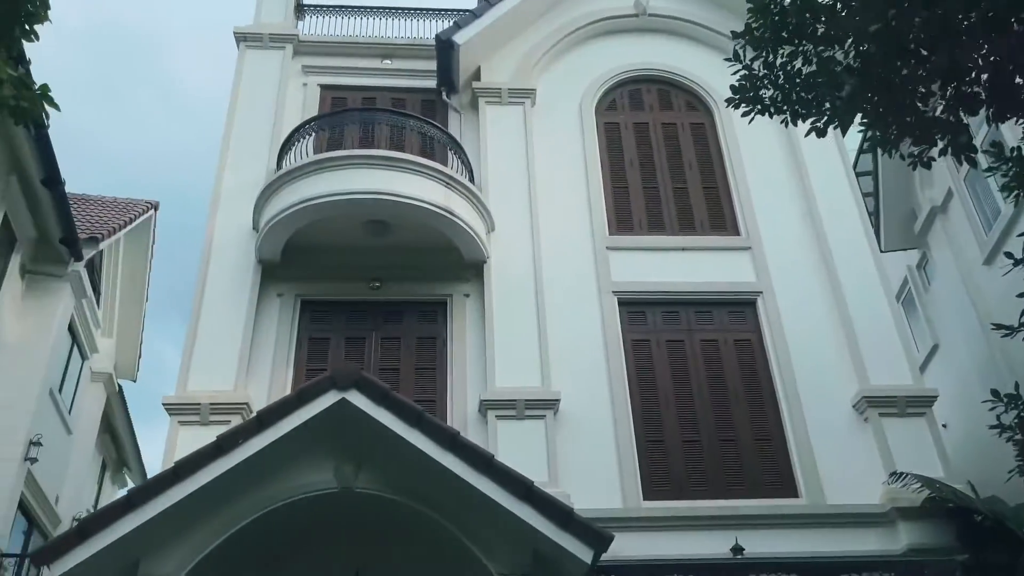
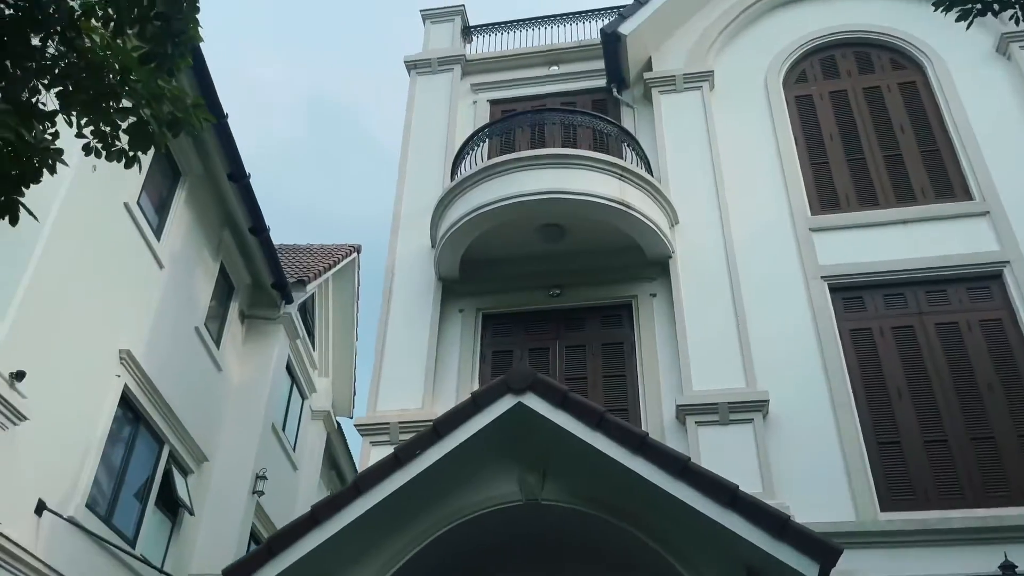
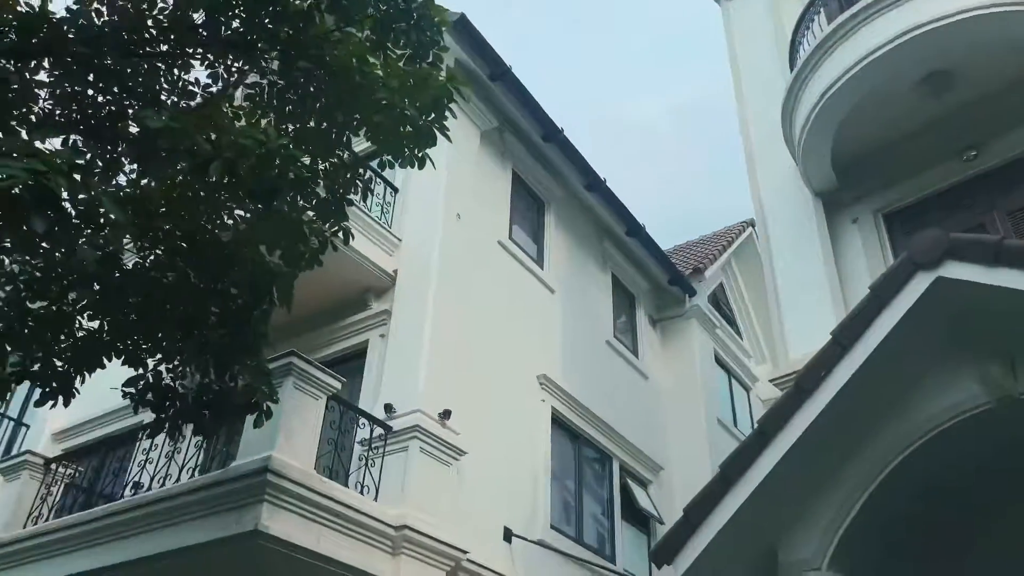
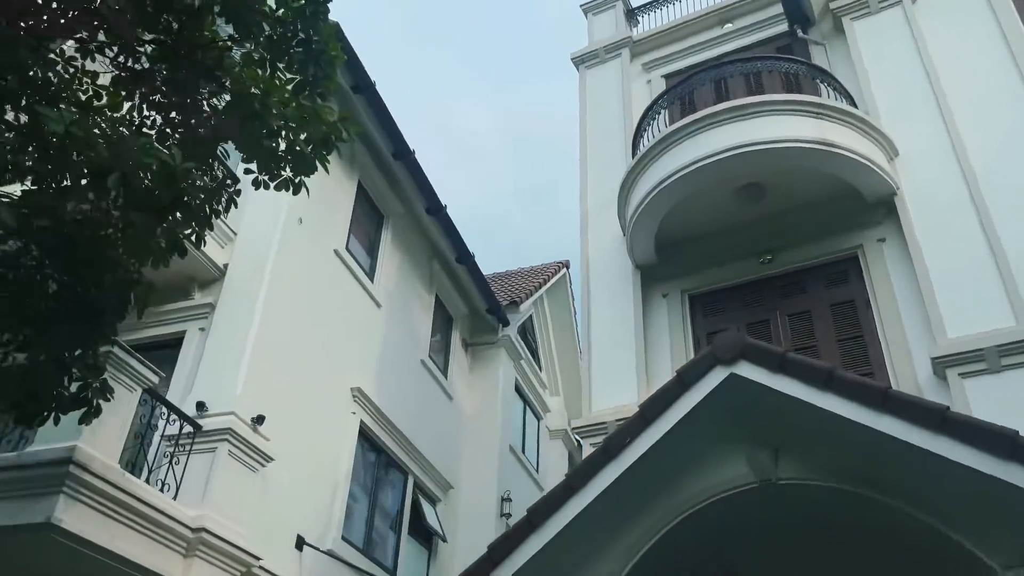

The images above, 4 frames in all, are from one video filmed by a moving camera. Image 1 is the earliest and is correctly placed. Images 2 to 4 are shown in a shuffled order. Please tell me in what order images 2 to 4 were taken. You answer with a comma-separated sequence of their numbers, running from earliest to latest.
2, 4, 3
